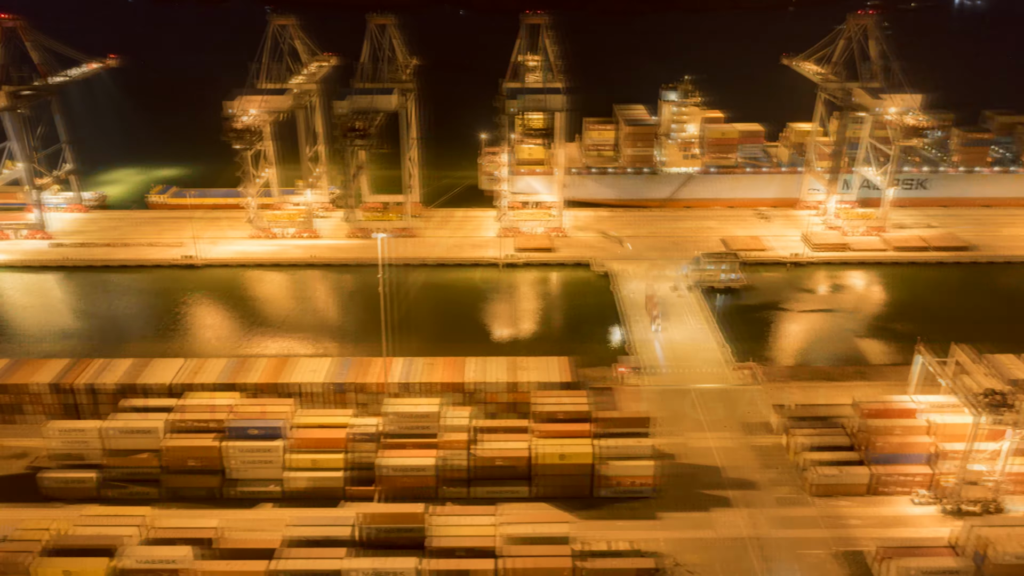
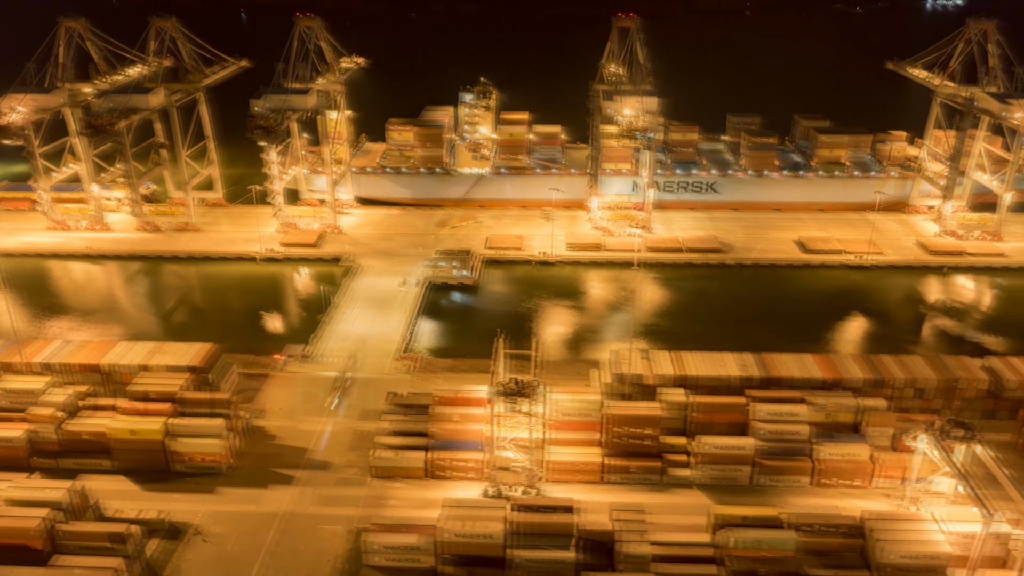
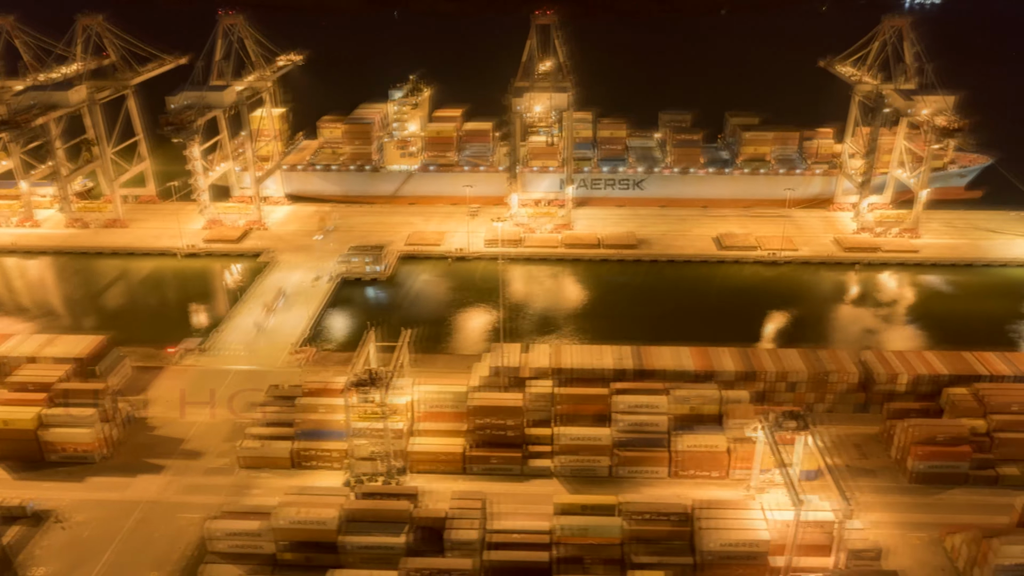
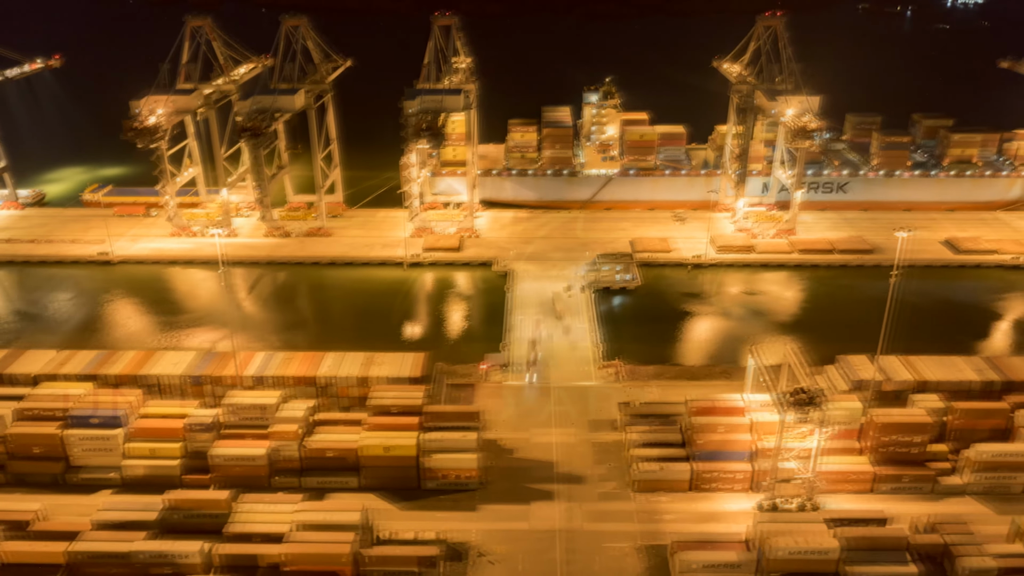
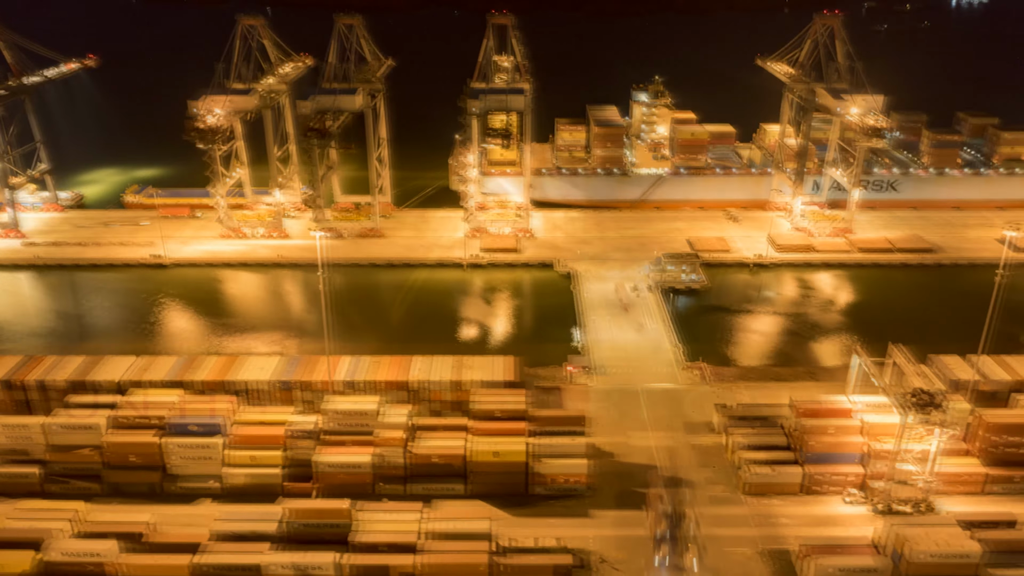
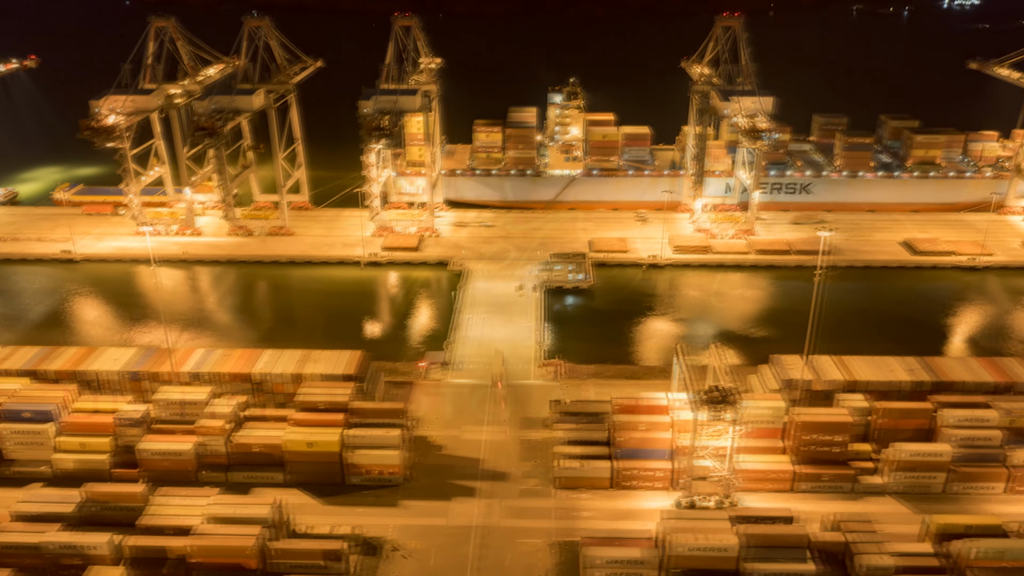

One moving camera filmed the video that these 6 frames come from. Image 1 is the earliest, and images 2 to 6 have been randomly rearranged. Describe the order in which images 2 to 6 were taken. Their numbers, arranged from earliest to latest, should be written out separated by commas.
5, 4, 6, 2, 3
